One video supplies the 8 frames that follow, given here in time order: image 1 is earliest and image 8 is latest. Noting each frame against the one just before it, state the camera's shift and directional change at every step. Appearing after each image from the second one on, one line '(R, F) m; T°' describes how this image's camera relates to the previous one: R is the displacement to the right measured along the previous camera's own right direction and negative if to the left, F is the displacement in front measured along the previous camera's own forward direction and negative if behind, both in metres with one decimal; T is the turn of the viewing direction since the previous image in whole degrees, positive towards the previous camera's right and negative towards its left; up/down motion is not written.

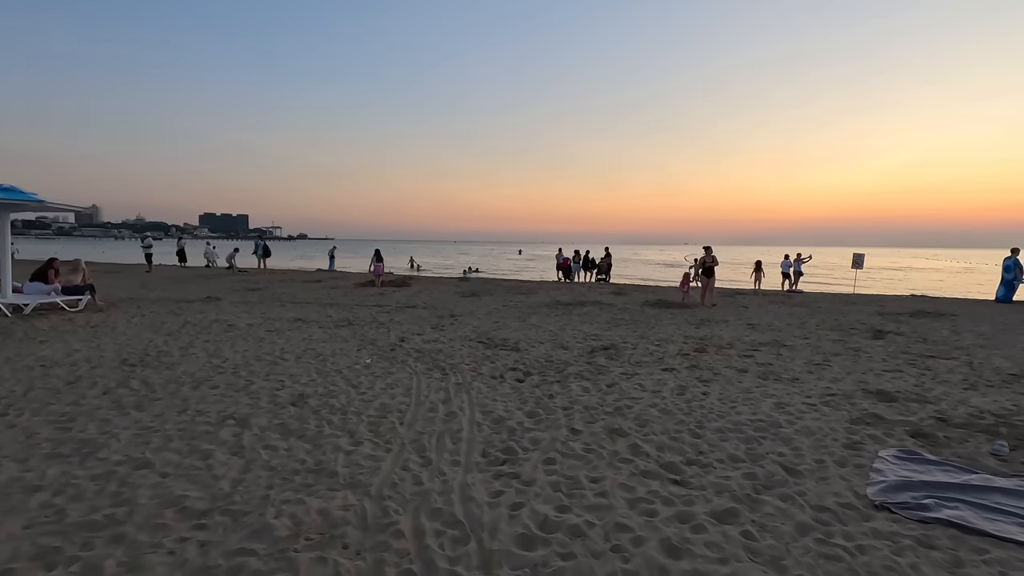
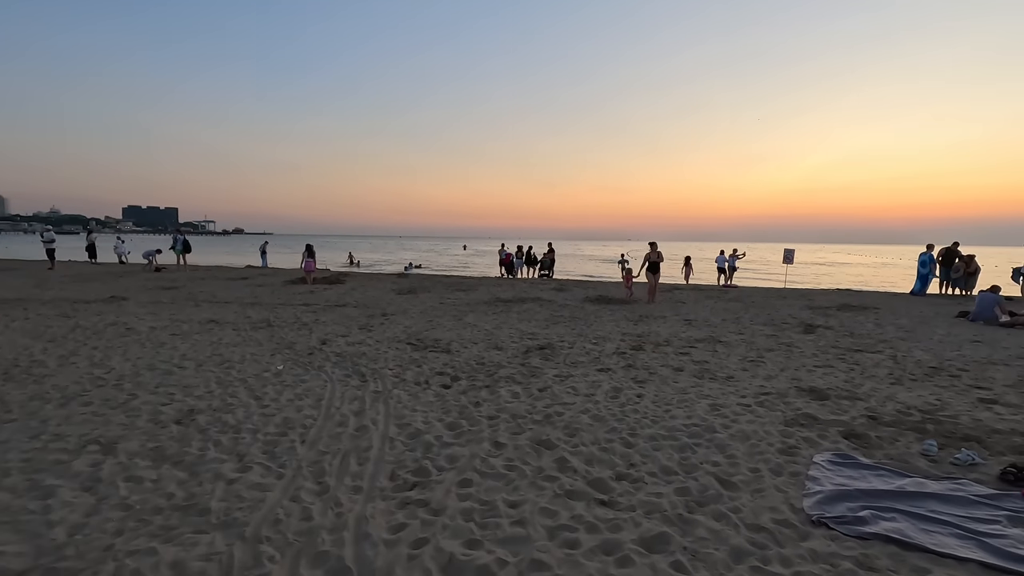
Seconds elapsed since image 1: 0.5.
(+0.2, +0.5) m; +6°
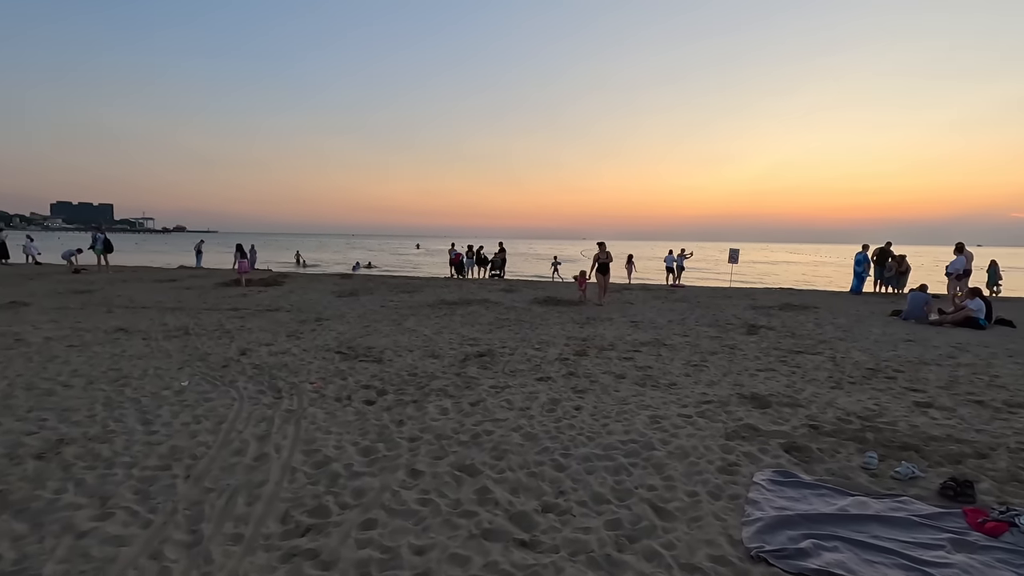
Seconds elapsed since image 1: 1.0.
(+0.3, +0.4) m; +5°
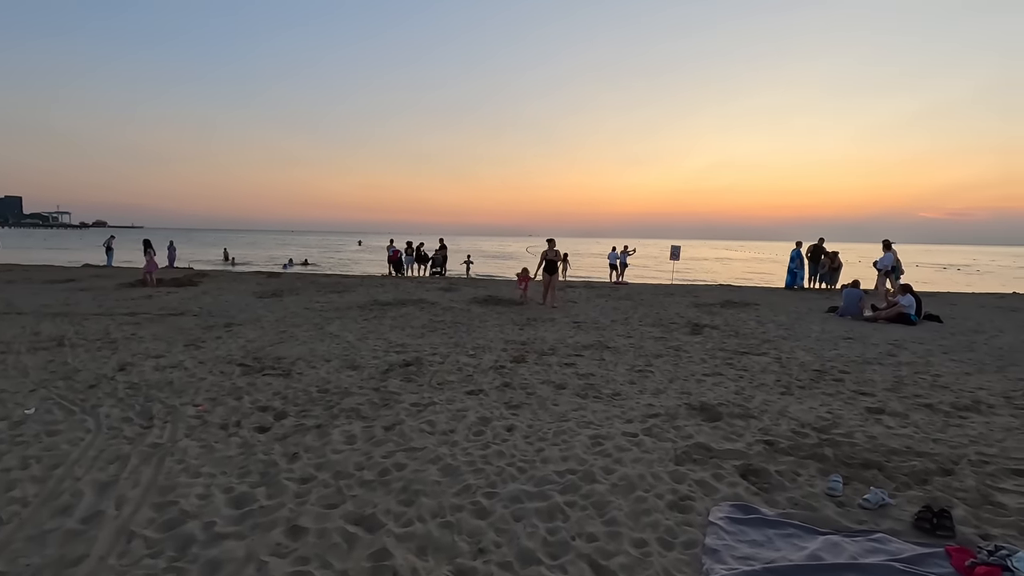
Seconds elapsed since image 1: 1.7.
(+0.2, +0.7) m; +6°
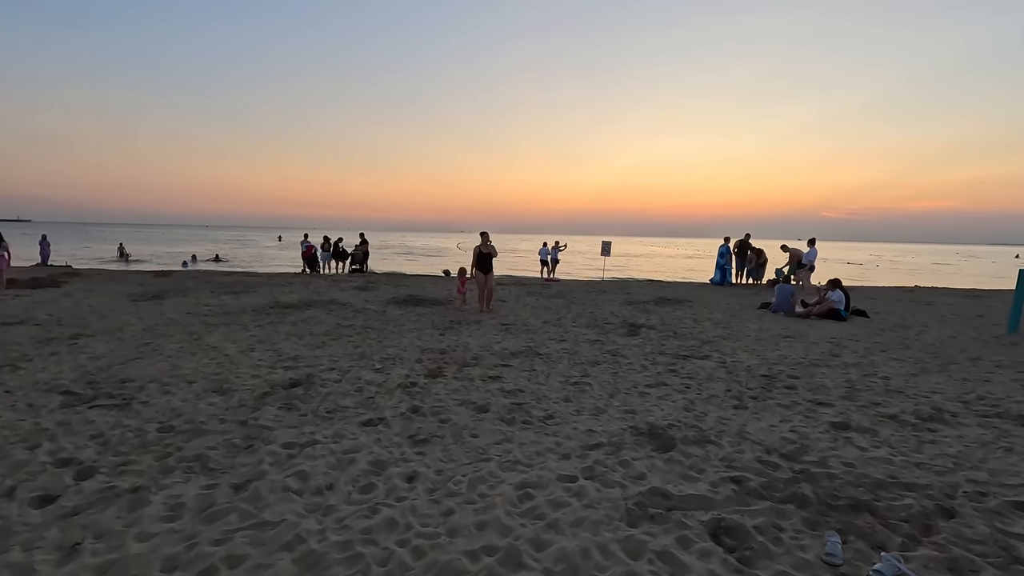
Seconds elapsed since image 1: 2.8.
(+0.2, +1.1) m; +7°
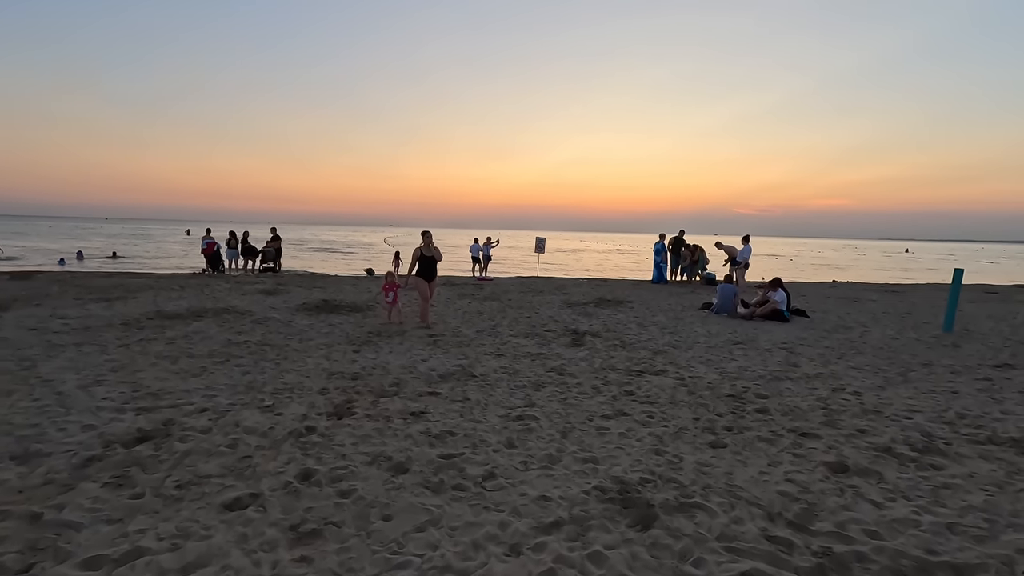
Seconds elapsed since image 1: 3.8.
(0.0, +1.2) m; +7°
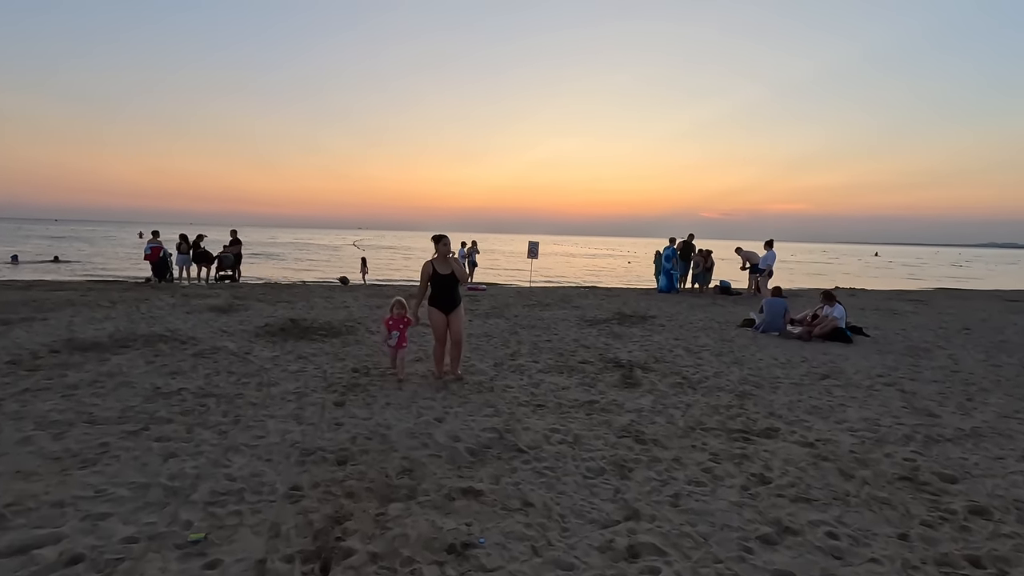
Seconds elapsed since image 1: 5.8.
(-0.8, +2.1) m; +3°
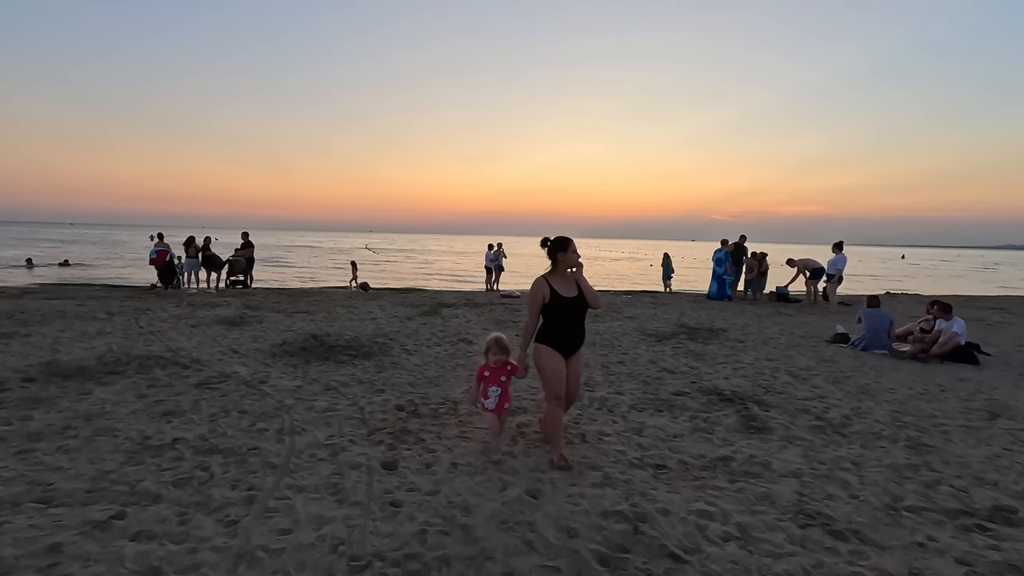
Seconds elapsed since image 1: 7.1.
(-0.8, +1.4) m; -1°
